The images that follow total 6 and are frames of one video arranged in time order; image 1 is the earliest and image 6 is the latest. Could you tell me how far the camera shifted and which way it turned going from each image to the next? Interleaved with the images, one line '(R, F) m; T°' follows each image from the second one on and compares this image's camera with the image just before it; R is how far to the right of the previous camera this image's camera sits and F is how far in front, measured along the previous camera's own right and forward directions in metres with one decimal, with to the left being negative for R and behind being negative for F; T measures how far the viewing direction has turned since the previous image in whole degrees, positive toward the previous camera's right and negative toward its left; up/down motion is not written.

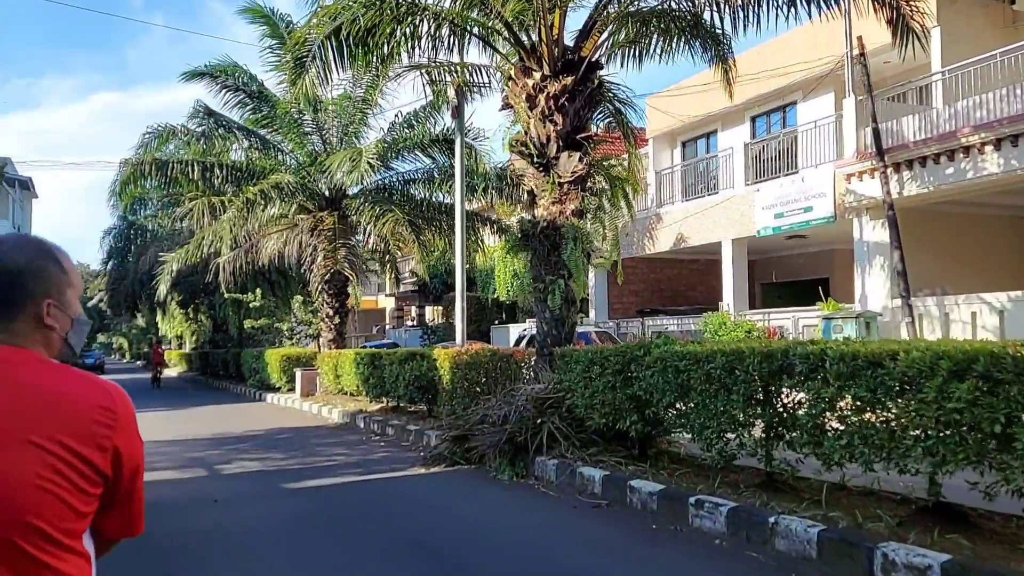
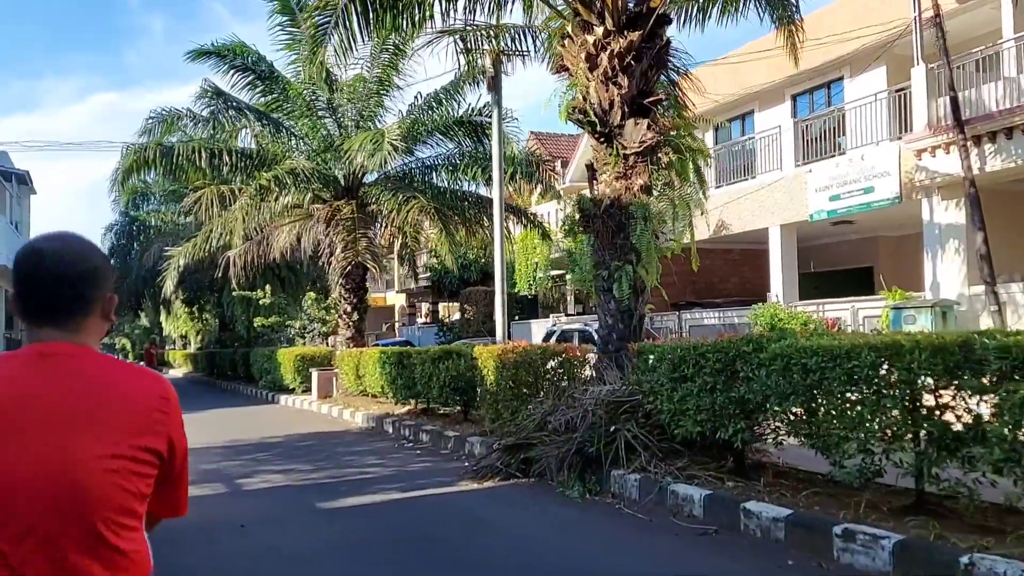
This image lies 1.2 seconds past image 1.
(-0.8, +1.2) m; 0°
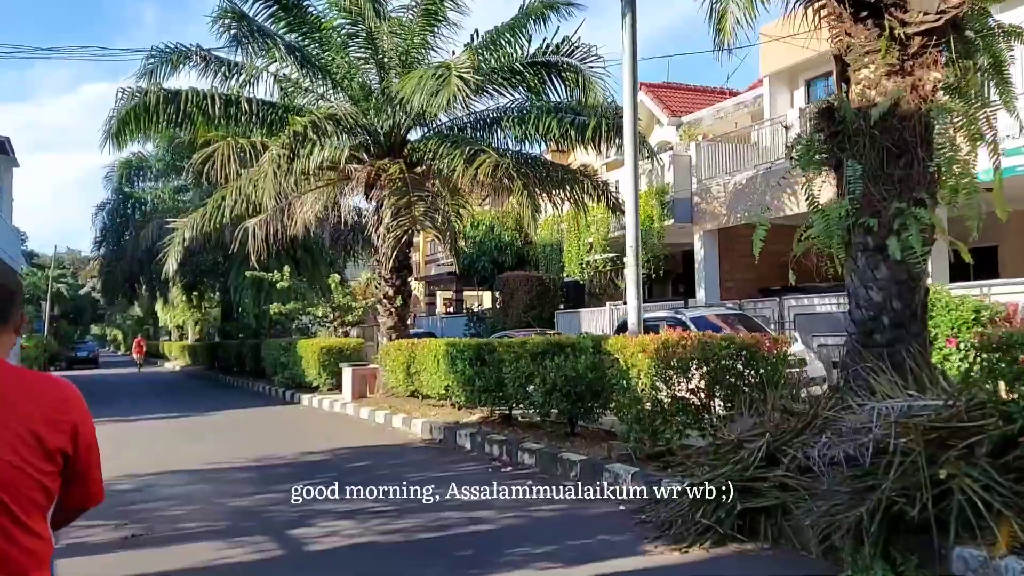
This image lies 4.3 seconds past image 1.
(-2.0, +3.2) m; 0°
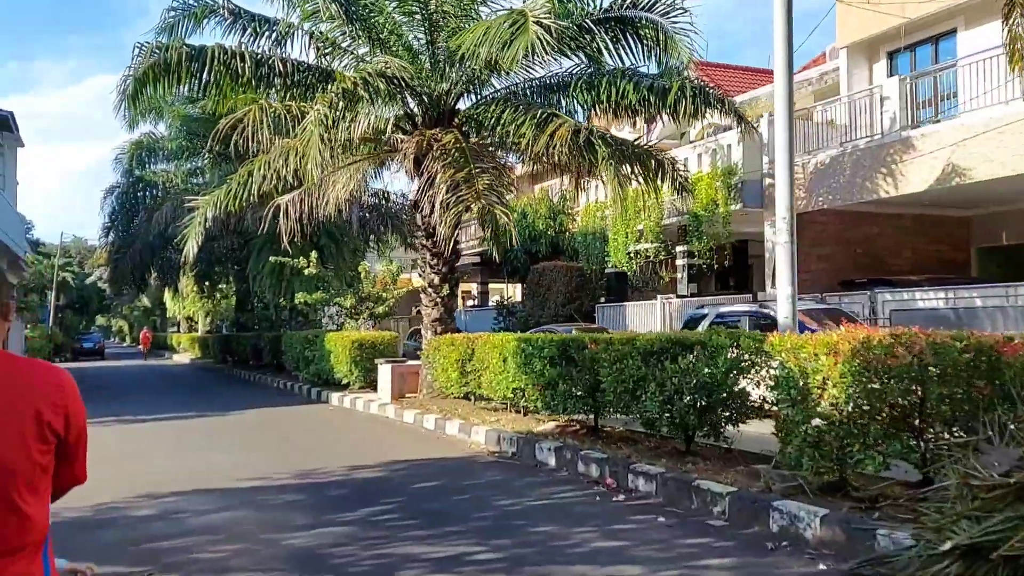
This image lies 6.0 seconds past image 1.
(-1.3, +1.8) m; 0°
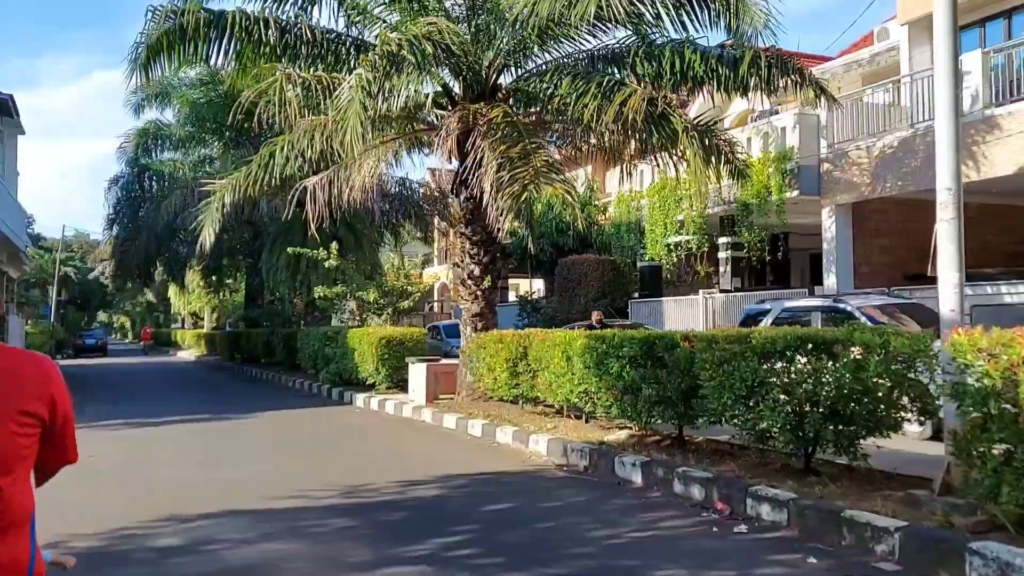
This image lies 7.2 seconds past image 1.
(-0.9, +1.2) m; 0°
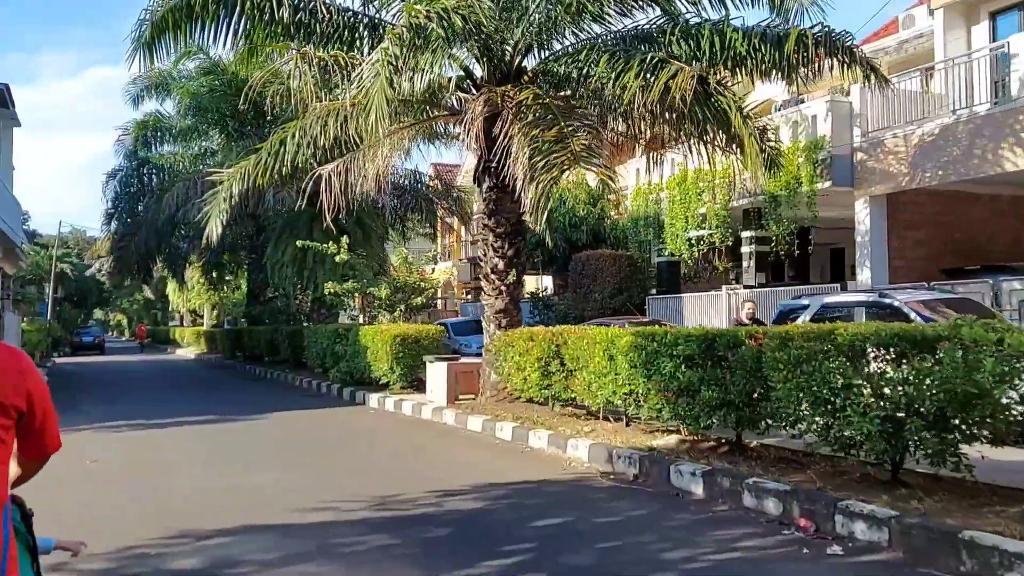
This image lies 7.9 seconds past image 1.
(-0.6, +0.7) m; 0°
